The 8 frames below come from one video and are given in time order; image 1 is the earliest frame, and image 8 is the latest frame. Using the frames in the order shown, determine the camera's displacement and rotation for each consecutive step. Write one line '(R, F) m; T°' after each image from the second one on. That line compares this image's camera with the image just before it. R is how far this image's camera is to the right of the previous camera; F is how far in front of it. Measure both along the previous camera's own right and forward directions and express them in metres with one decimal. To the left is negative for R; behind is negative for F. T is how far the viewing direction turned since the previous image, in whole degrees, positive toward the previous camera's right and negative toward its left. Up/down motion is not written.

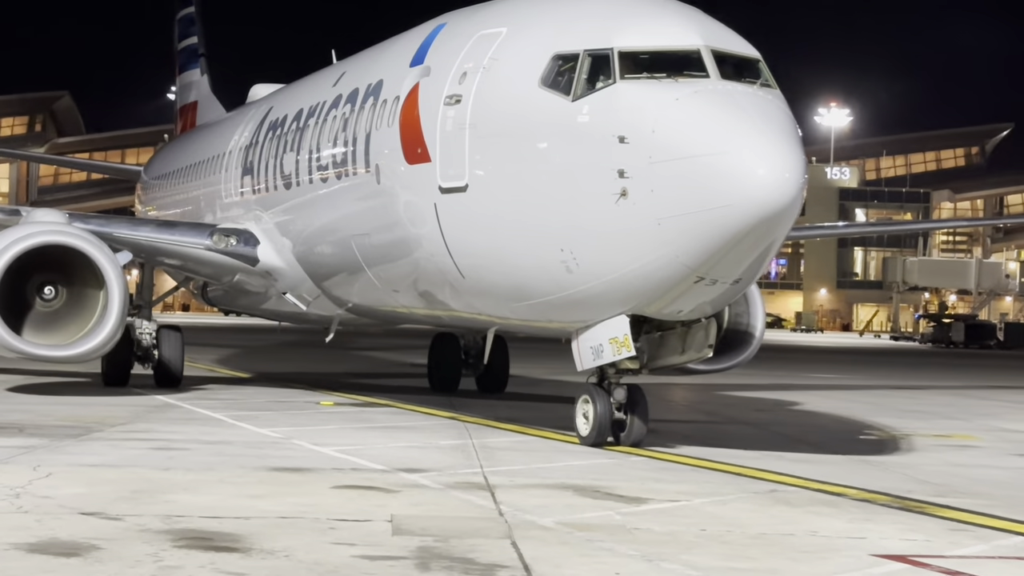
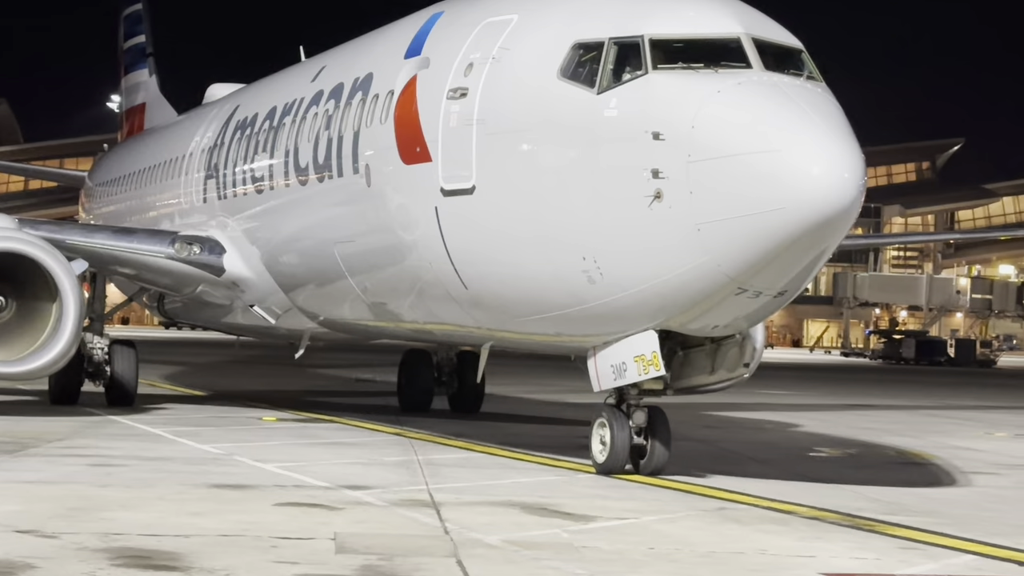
(-0.4, +1.1) m; +2°
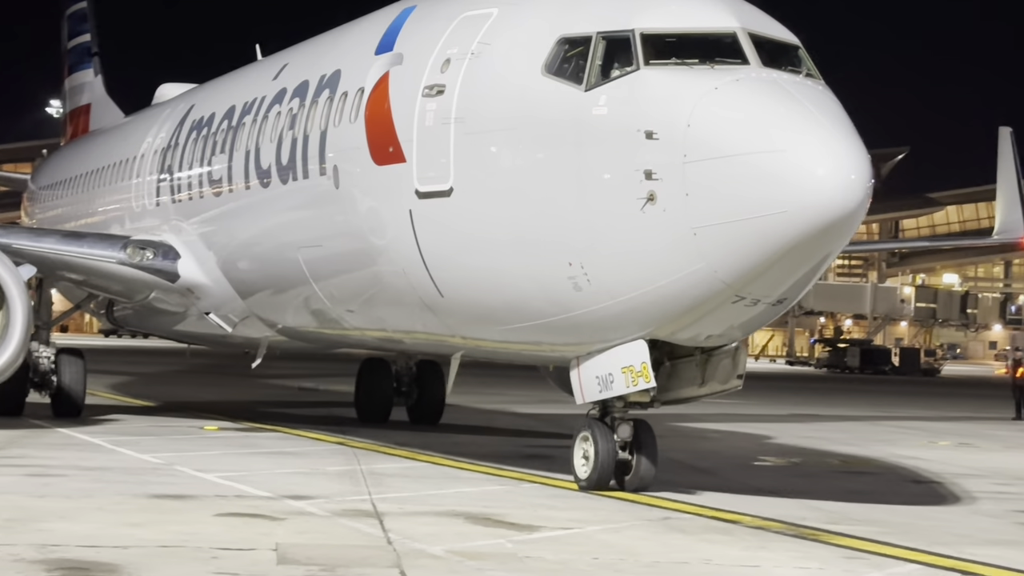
(-0.2, +0.5) m; +2°
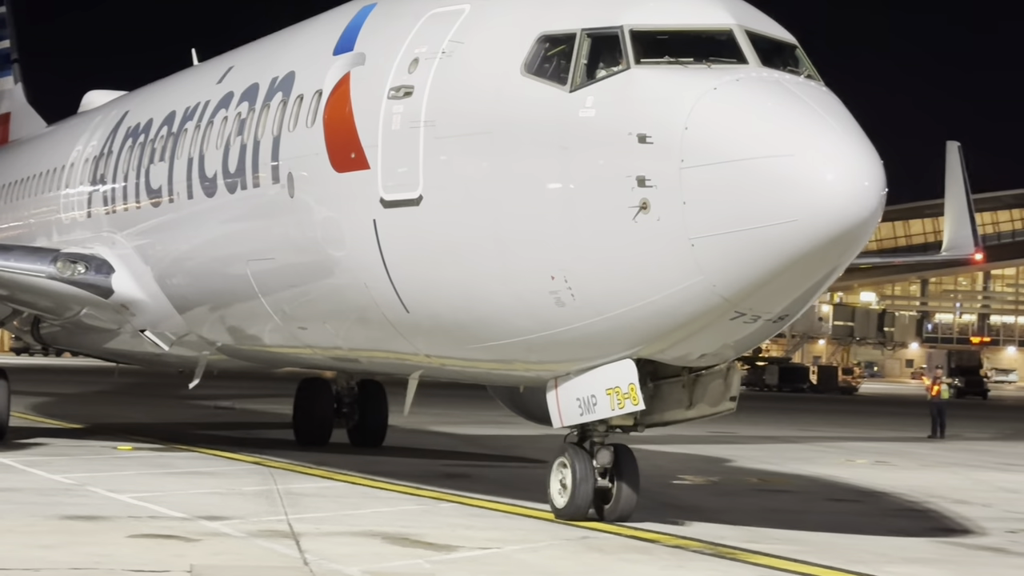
(-0.3, +0.6) m; +3°
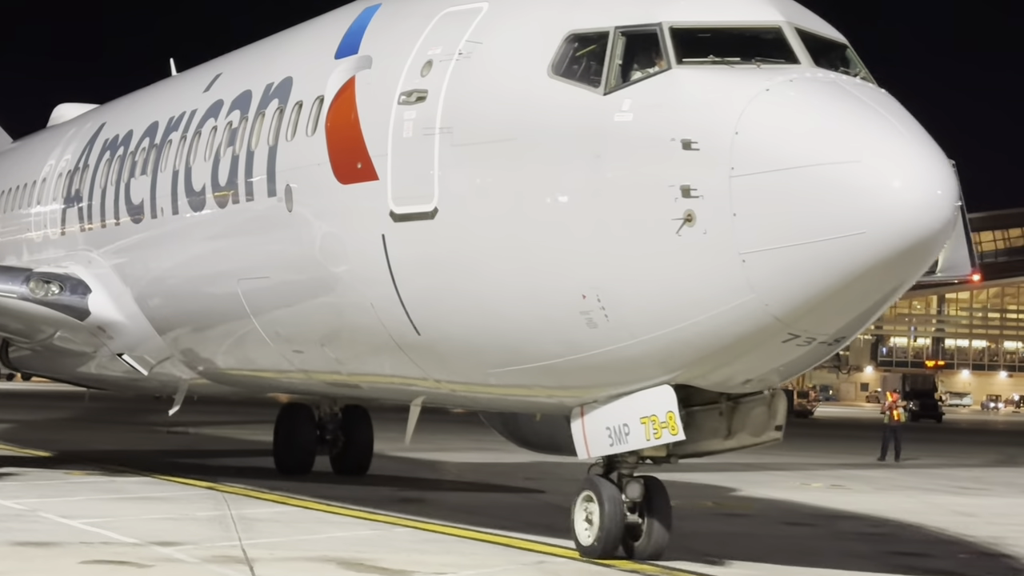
(-0.3, +0.7) m; +1°
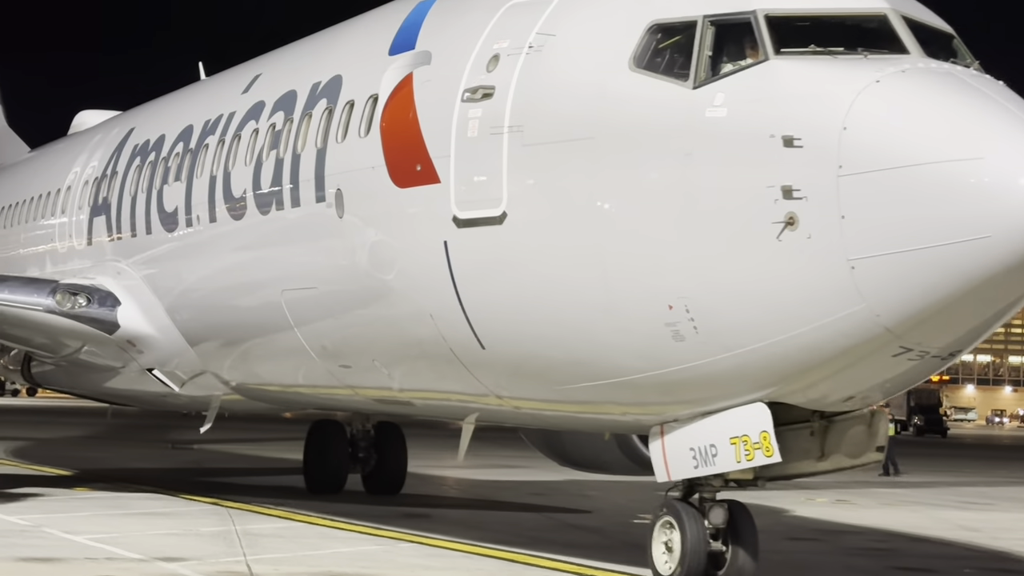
(-0.3, +0.6) m; 0°
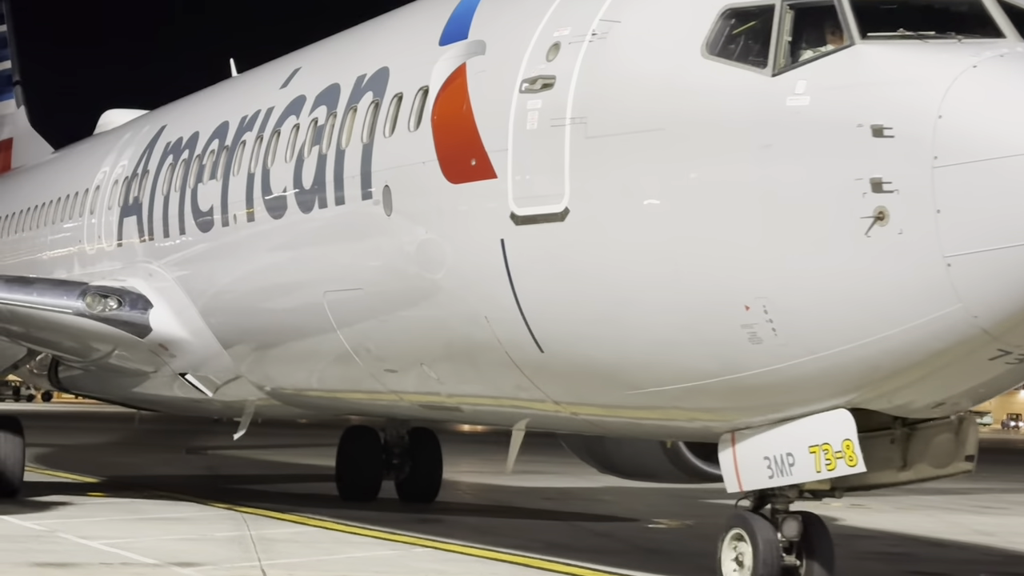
(-0.2, +0.4) m; 0°
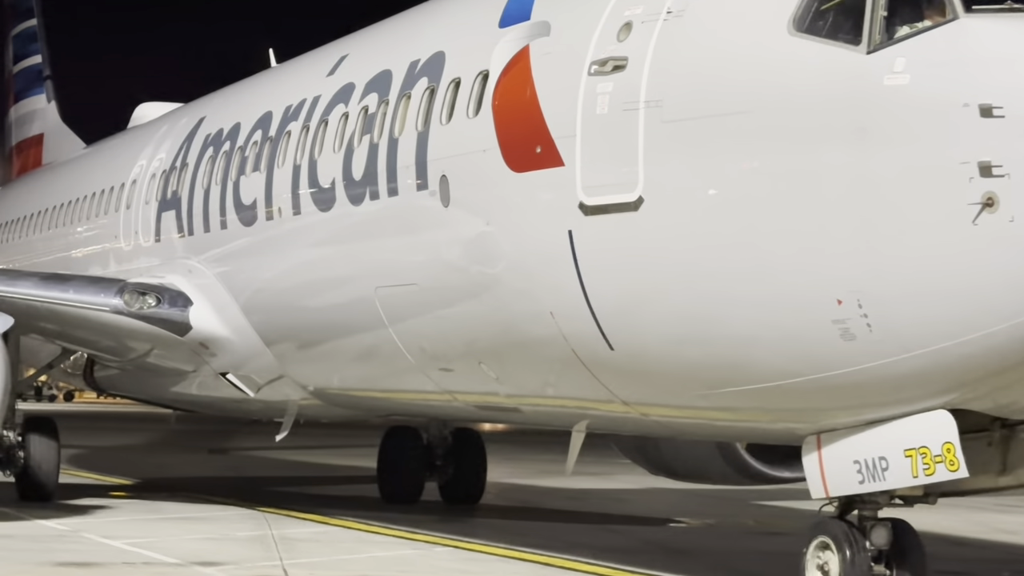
(-0.2, +0.4) m; -1°
